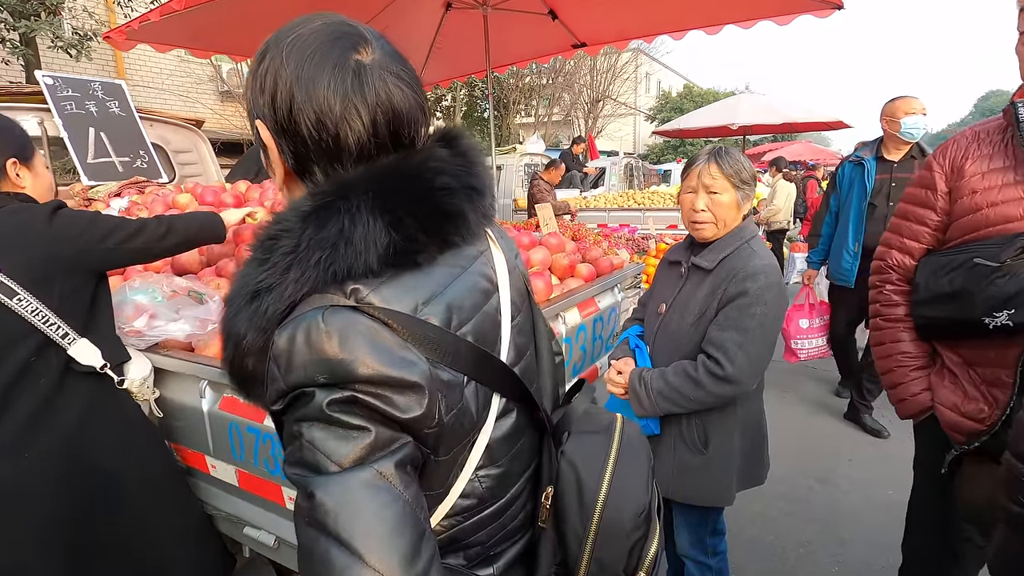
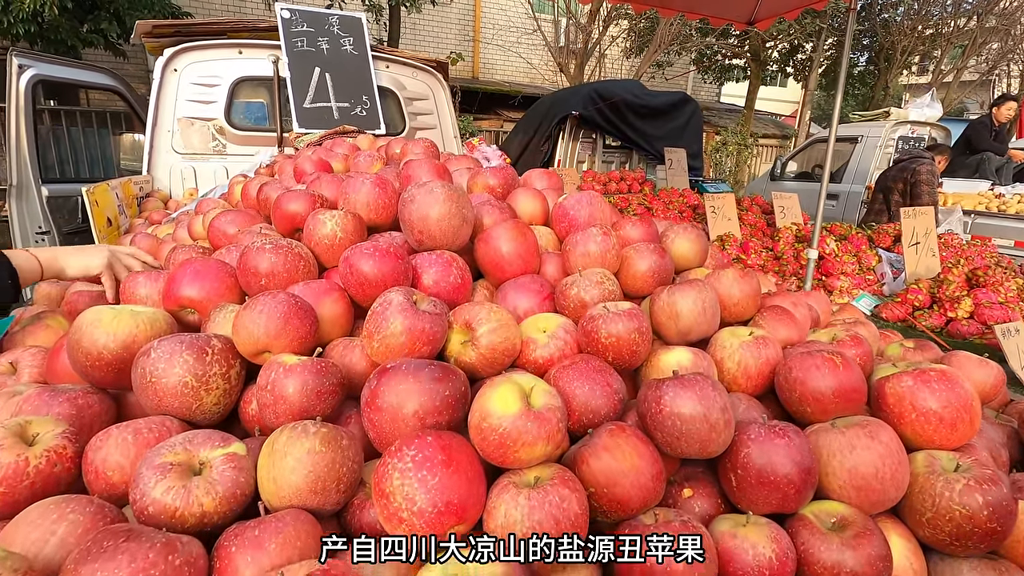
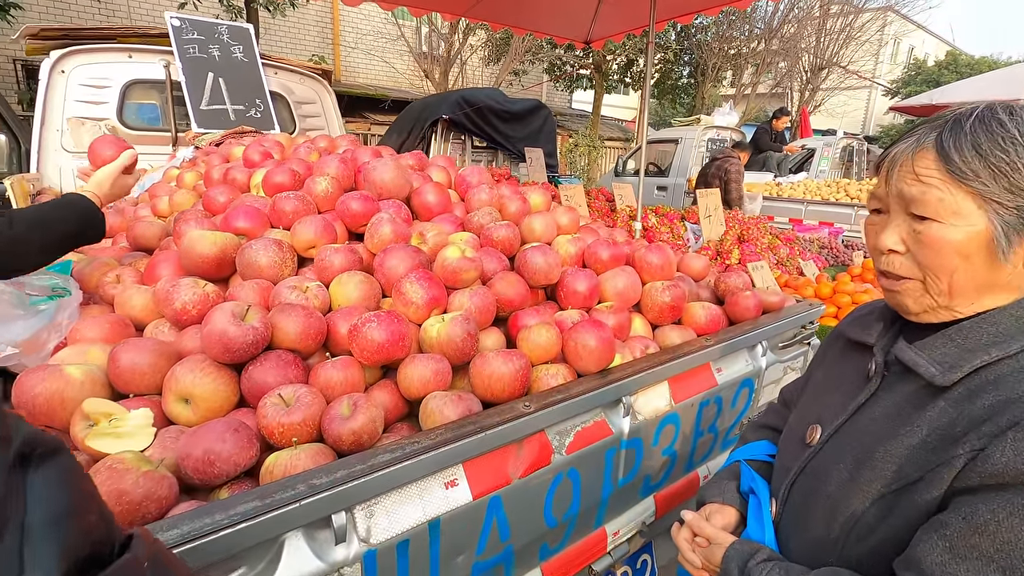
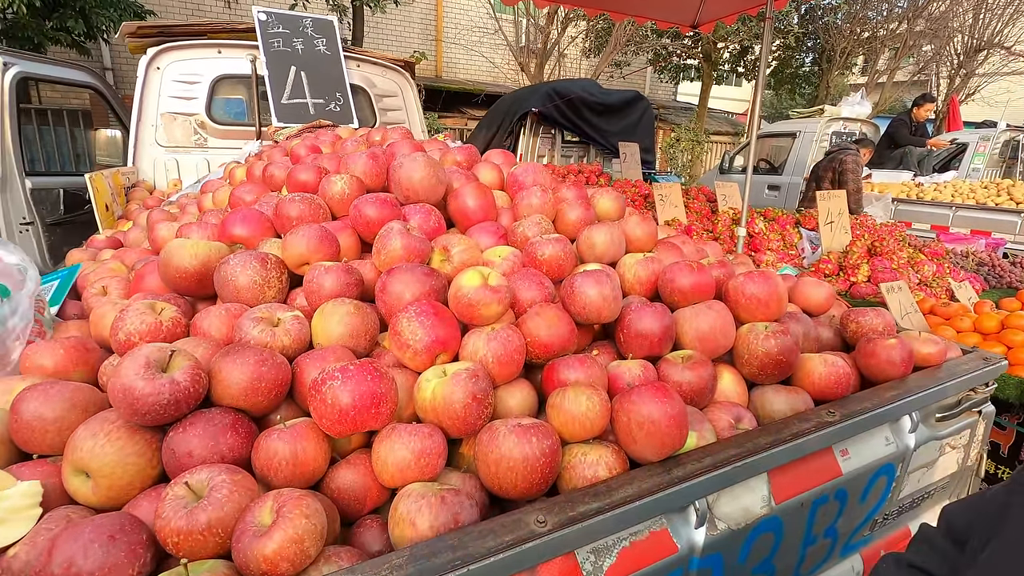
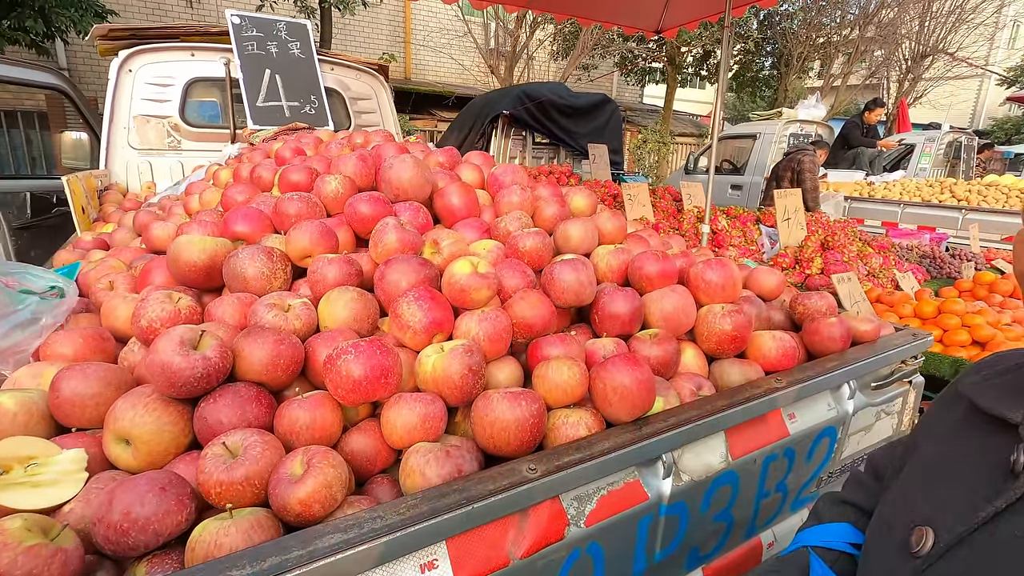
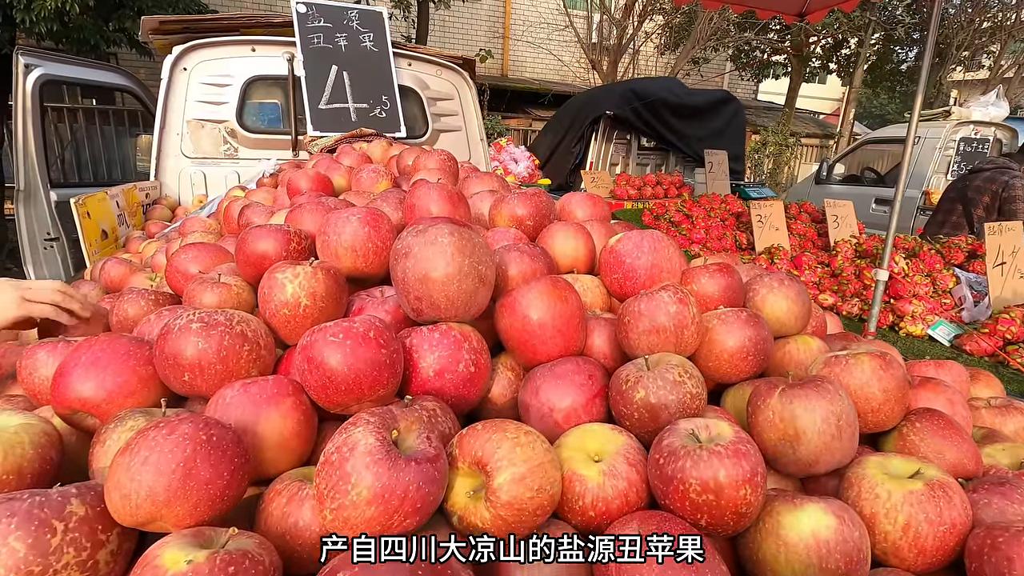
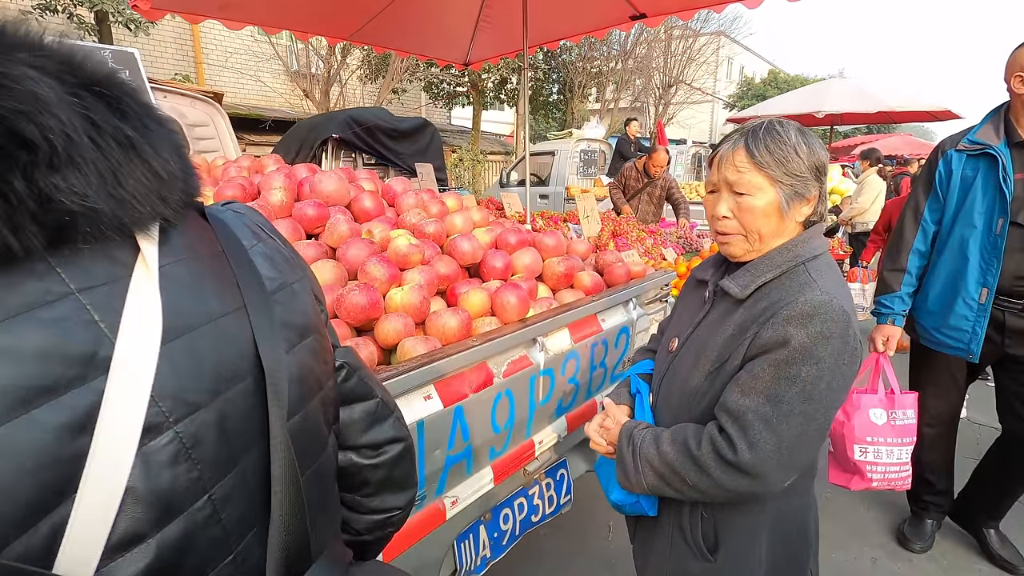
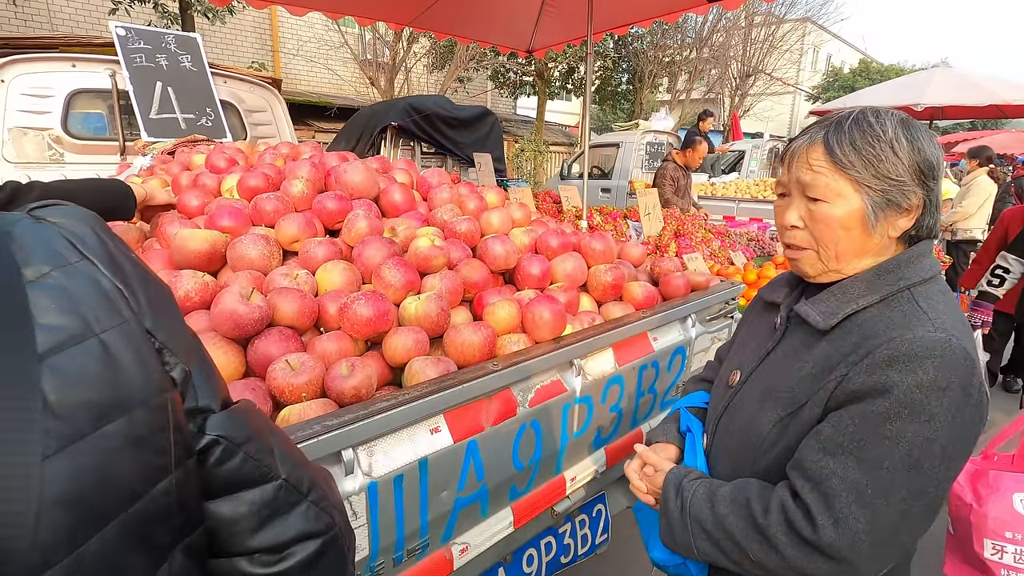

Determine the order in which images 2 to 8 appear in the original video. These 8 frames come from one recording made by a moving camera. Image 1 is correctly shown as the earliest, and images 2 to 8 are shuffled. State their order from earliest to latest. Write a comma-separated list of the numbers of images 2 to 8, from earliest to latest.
7, 8, 3, 5, 4, 2, 6
